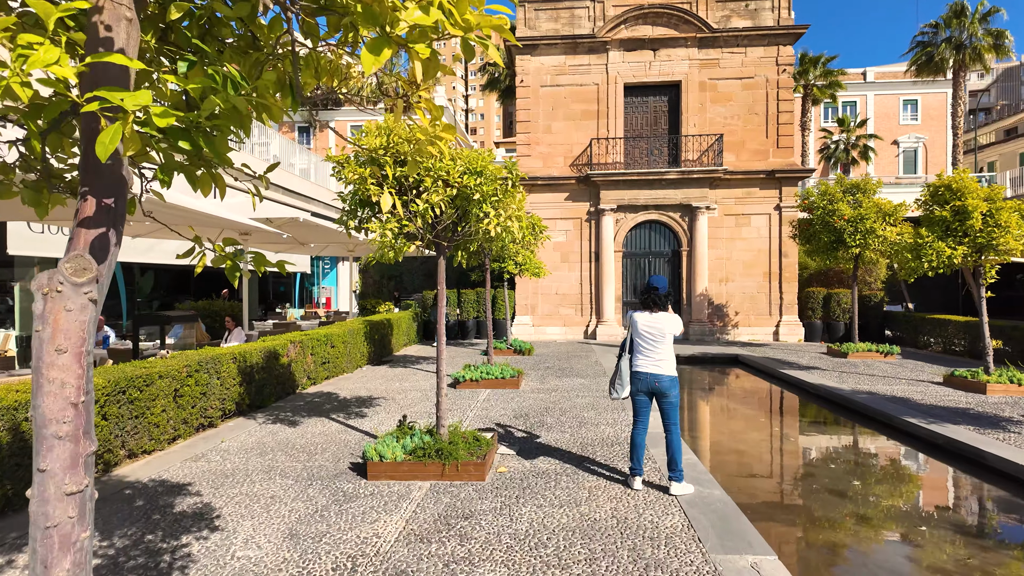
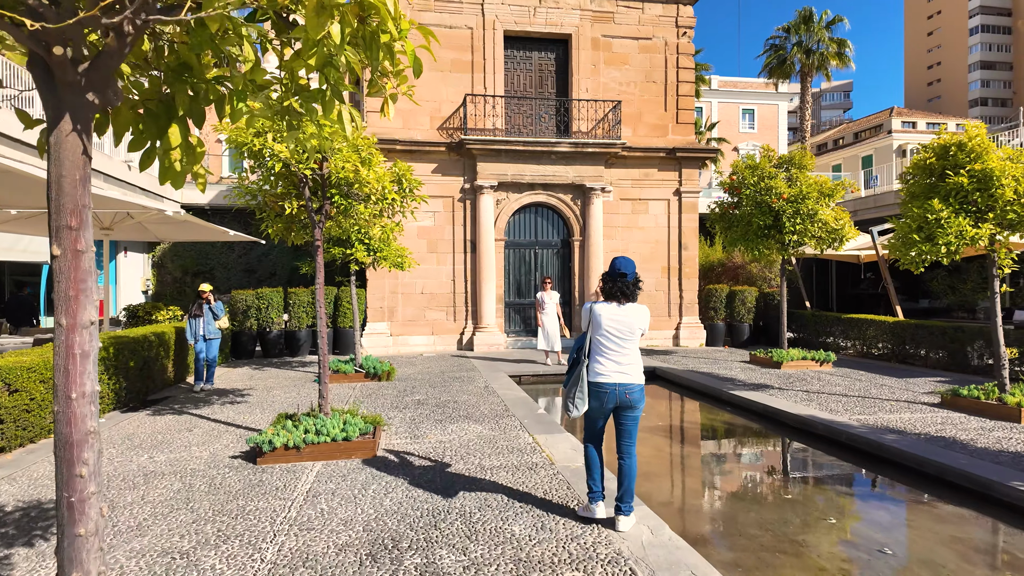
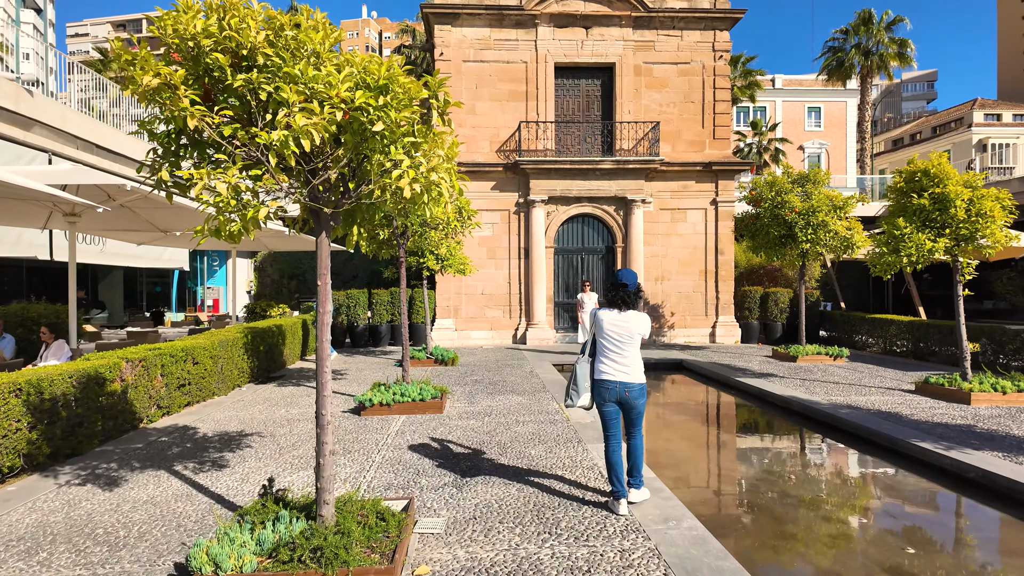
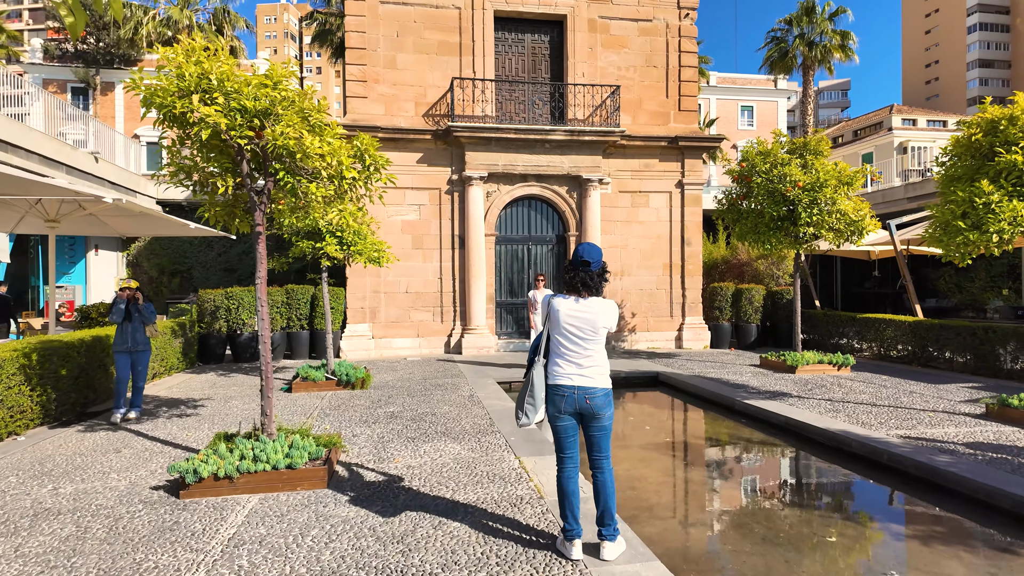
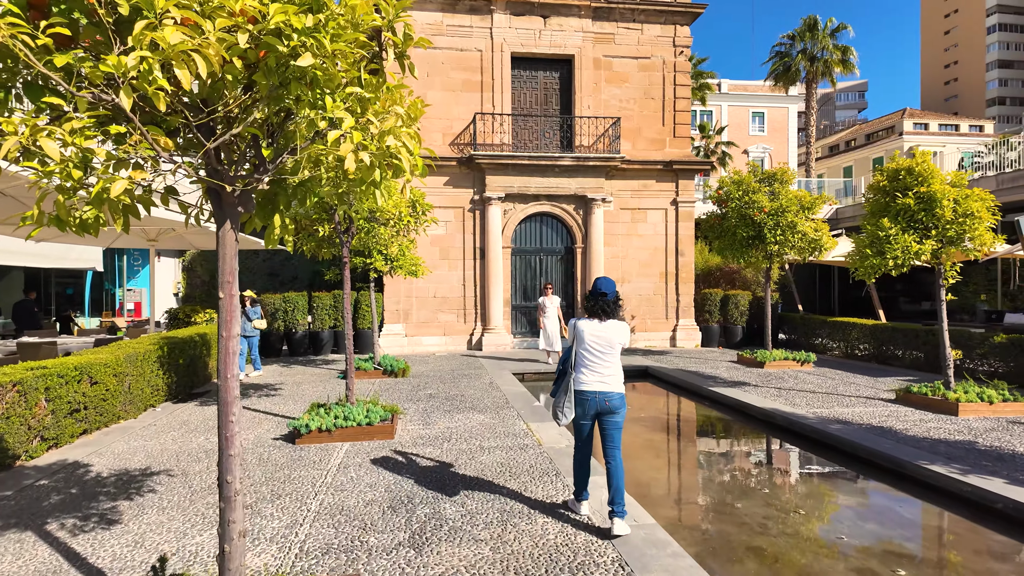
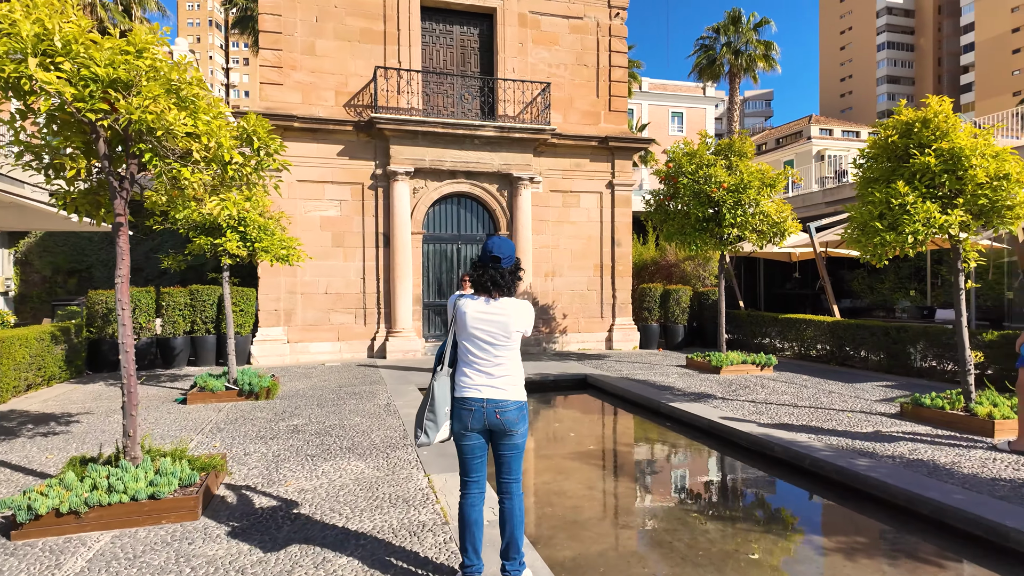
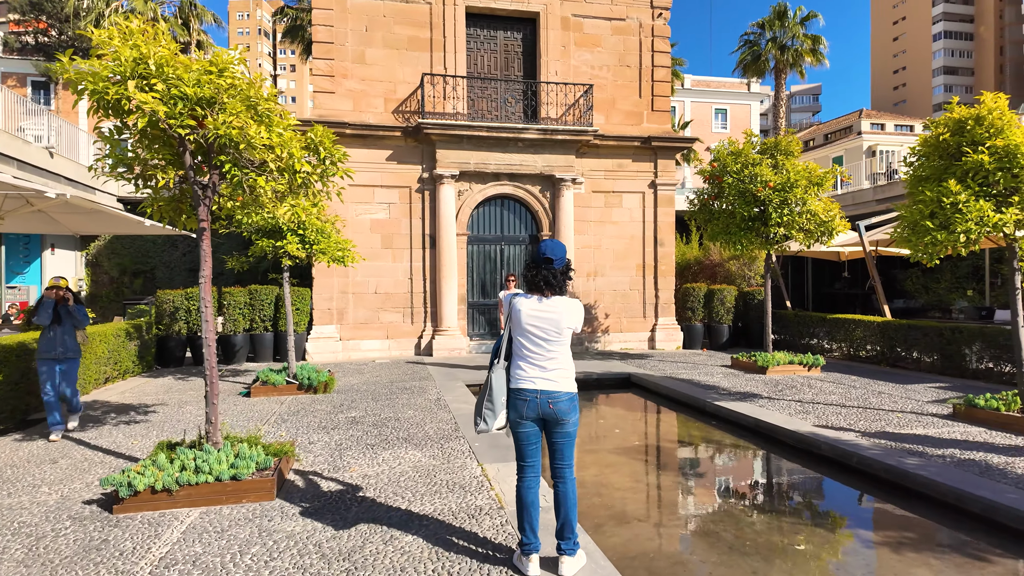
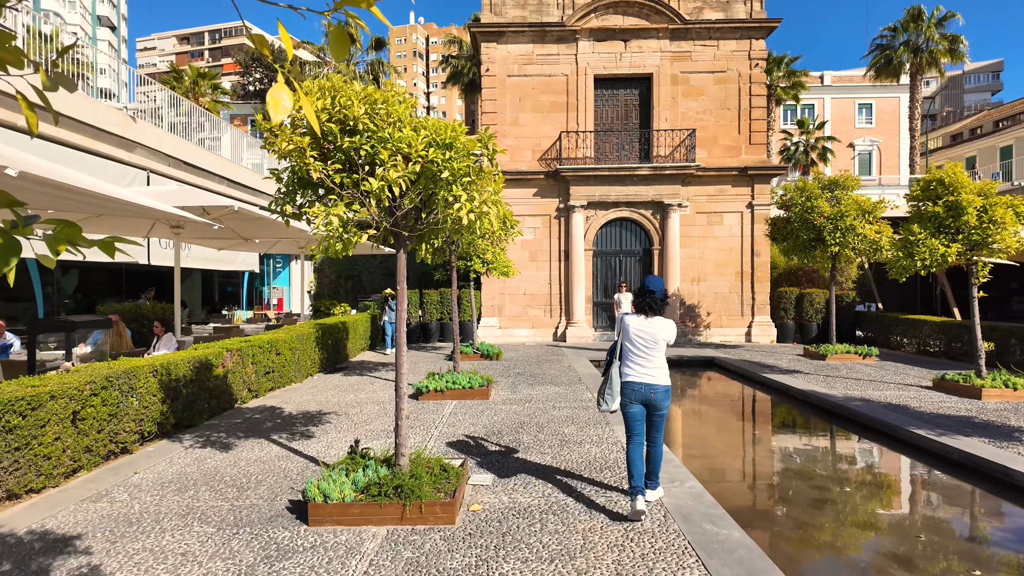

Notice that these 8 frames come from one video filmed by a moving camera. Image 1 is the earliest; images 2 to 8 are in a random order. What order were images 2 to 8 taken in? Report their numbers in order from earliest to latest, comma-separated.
8, 3, 5, 2, 4, 7, 6
